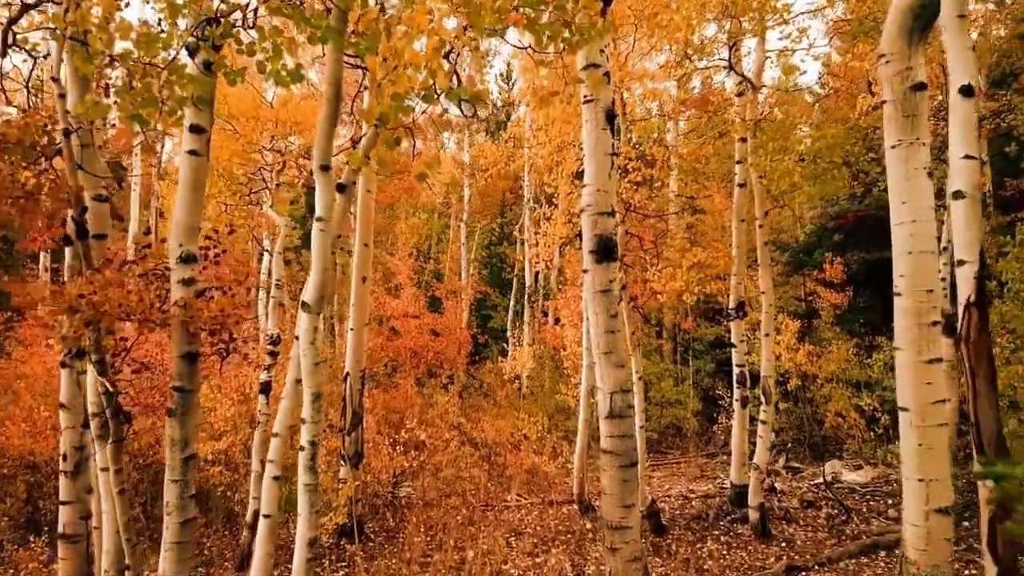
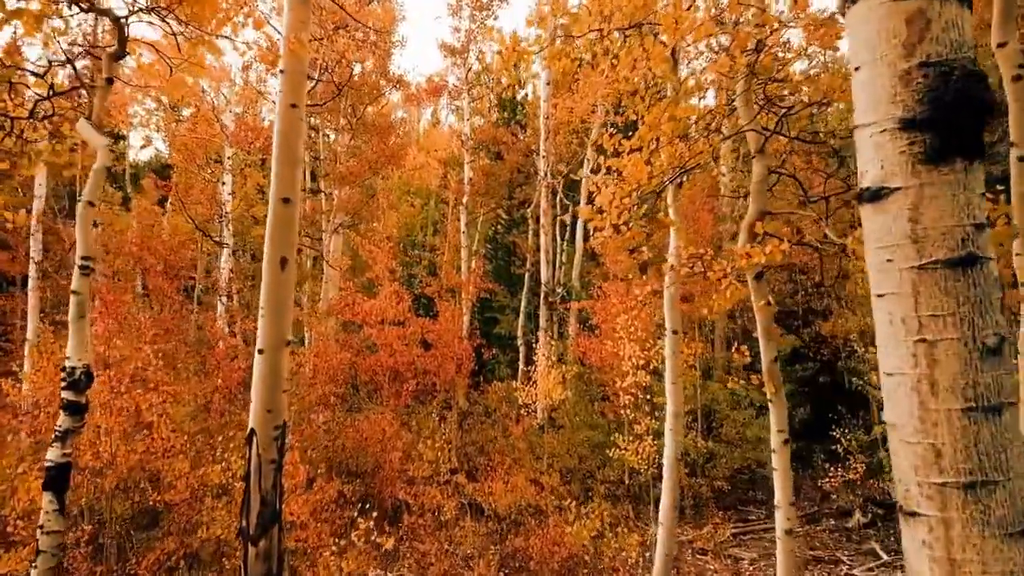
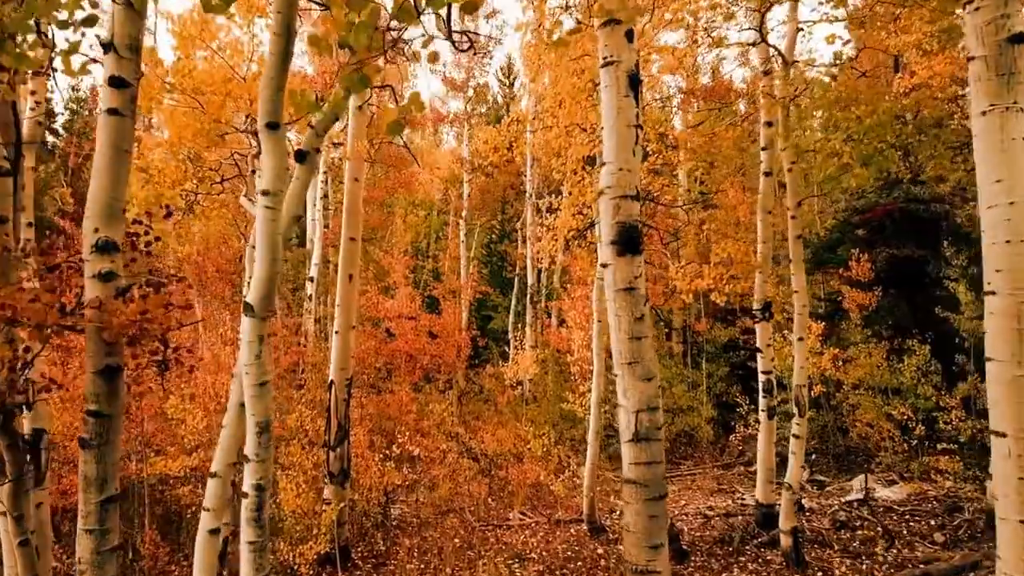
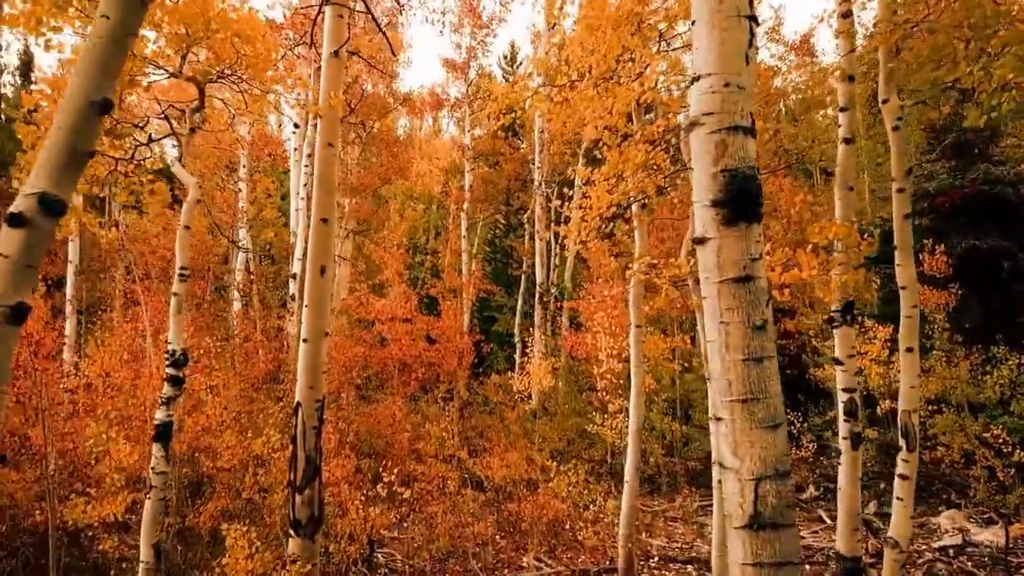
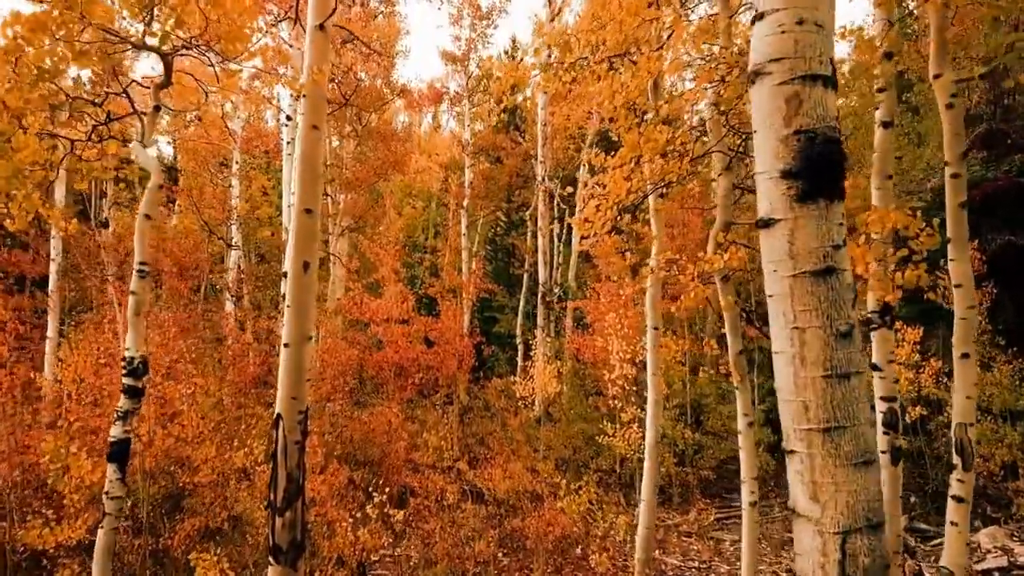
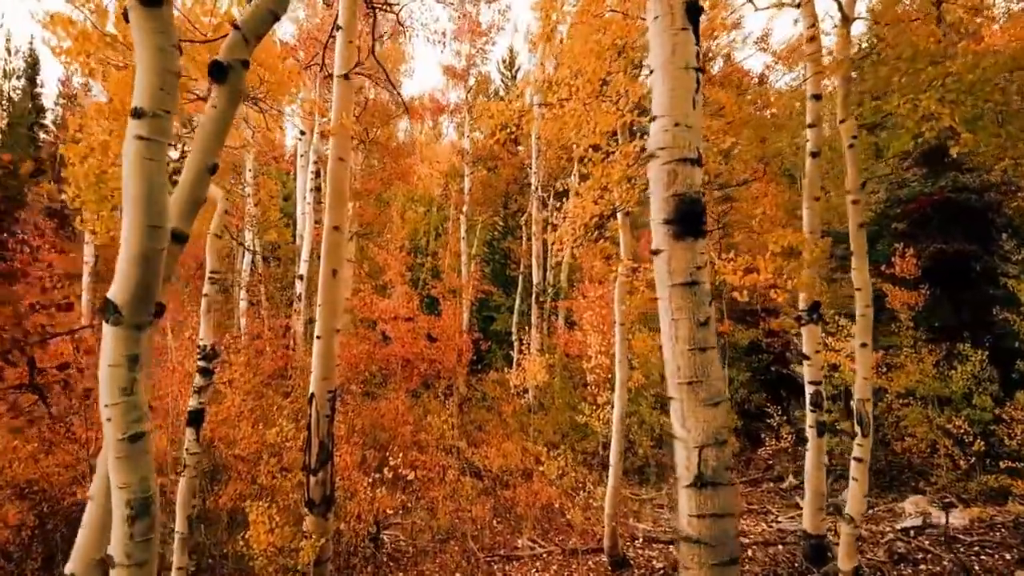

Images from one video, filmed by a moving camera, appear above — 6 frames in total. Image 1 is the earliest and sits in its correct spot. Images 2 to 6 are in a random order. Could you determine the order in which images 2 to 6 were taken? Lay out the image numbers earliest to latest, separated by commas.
3, 6, 4, 5, 2
